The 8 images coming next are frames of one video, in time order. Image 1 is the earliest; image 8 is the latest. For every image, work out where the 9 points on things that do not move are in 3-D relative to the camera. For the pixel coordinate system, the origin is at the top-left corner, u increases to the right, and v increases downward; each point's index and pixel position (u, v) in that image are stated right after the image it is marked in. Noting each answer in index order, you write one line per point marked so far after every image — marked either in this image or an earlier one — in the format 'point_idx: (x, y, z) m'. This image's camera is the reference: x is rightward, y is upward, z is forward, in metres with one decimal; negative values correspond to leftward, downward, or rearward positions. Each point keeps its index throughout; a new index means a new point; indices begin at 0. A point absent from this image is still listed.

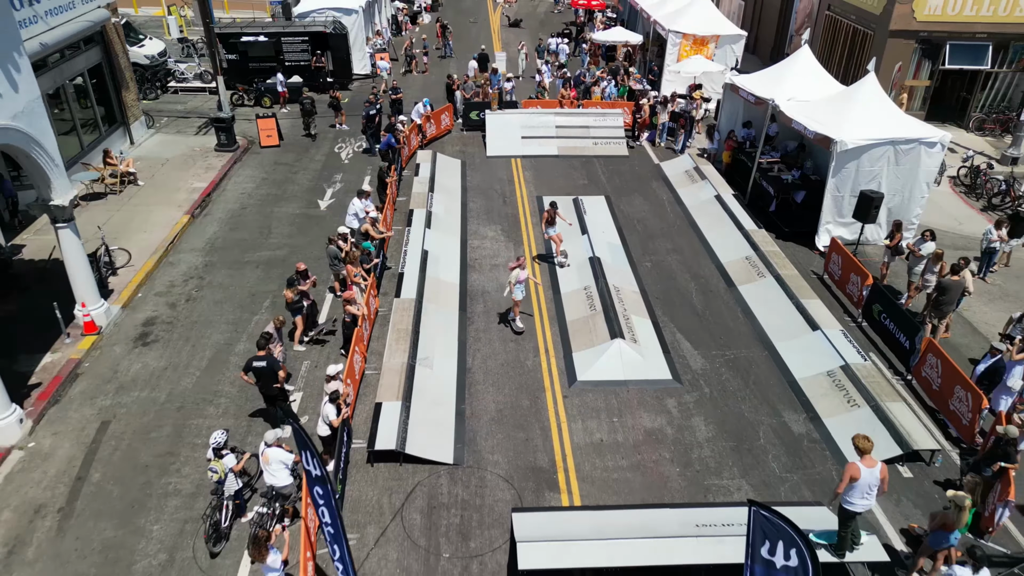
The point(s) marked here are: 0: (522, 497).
0: (+0.1, -2.8, +9.0) m
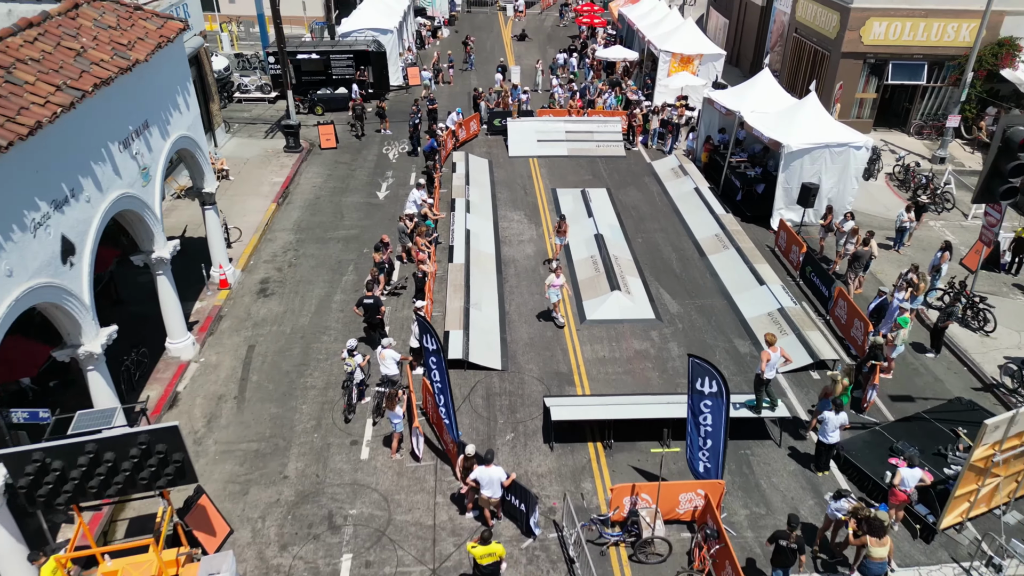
0: (+0.8, -2.0, +13.2) m
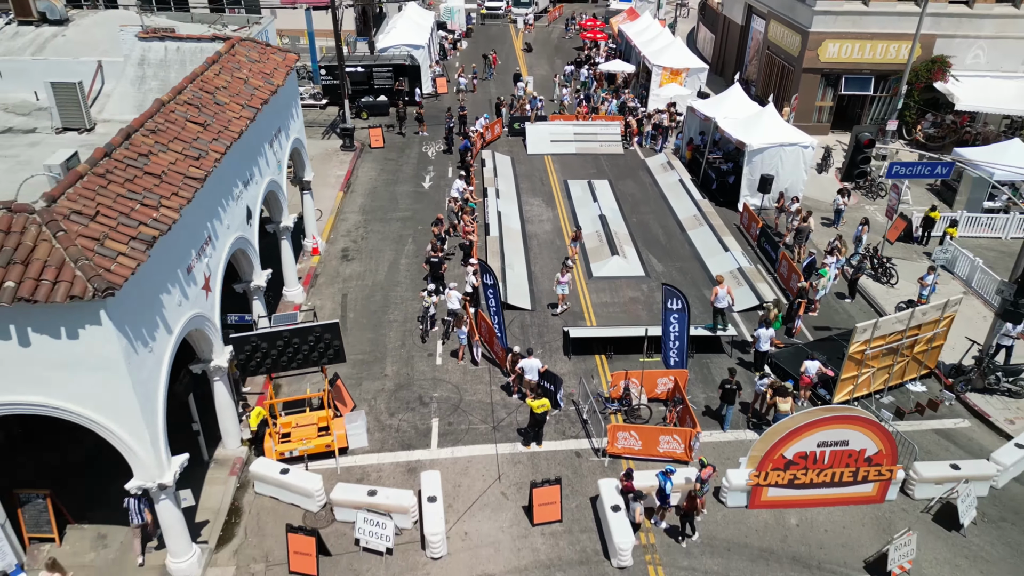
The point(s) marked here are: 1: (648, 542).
0: (+1.5, -0.9, +18.2) m
1: (+2.7, -4.8, +12.6) m
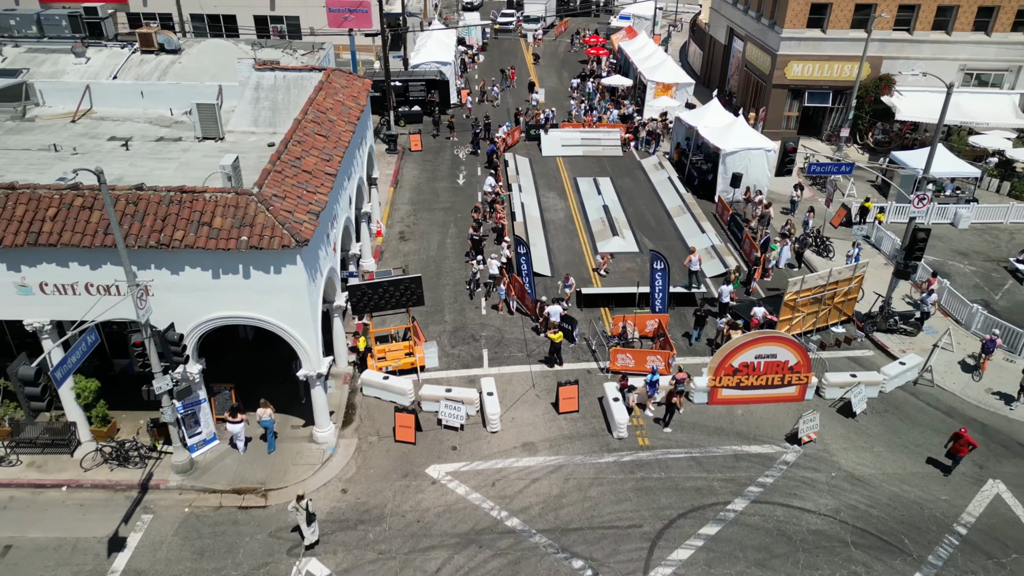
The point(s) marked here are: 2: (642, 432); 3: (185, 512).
0: (+2.5, +0.2, +23.9) m
1: (+3.6, -3.8, +18.3) m
2: (+3.6, -4.0, +18.1) m
3: (-7.8, -5.4, +15.8) m
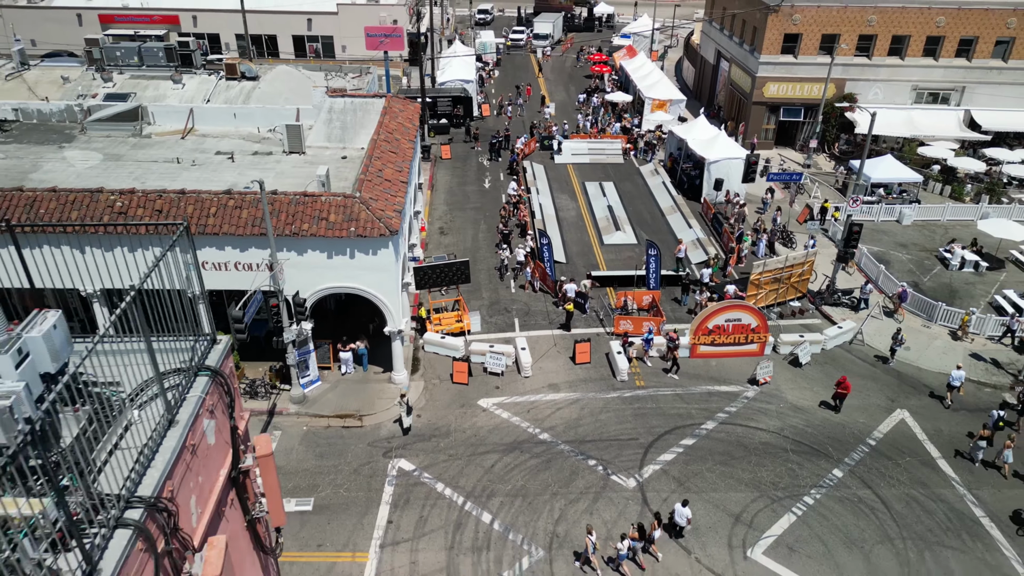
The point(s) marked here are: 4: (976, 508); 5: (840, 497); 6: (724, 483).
0: (+3.5, +0.9, +29.7) m
1: (+4.6, -3.1, +24.1) m
2: (+4.6, -3.2, +23.9) m
3: (-6.8, -4.6, +21.5) m
4: (+13.6, -6.4, +19.2) m
5: (+9.7, -6.2, +19.4) m
6: (+6.4, -5.9, +19.8) m
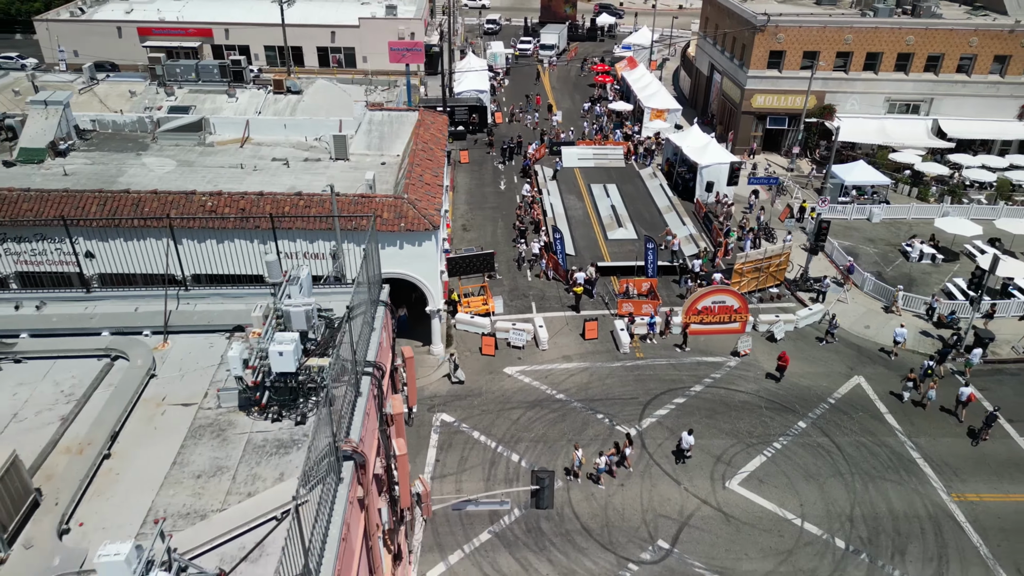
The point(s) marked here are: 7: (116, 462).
0: (+4.3, +1.5, +34.1) m
1: (+5.4, -2.5, +28.5) m
2: (+5.4, -2.7, +28.2) m
3: (-6.0, -4.1, +25.9) m
4: (+14.4, -5.8, +23.5) m
5: (+10.5, -5.6, +23.7) m
6: (+7.3, -5.3, +24.2) m
7: (-5.0, -2.2, +8.5) m
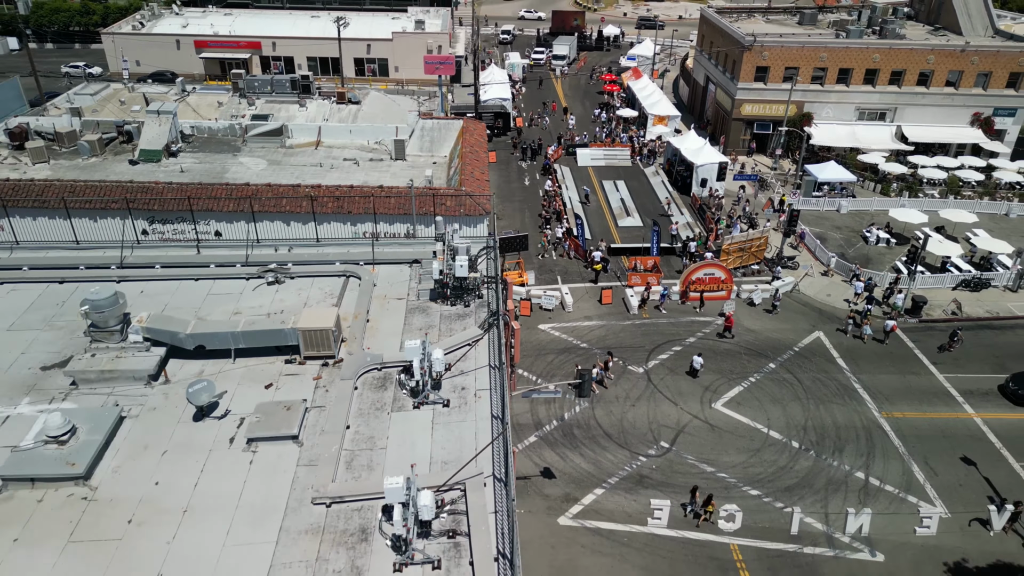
0: (+6.1, +2.9, +41.3) m
1: (+7.2, -1.1, +35.7) m
2: (+7.2, -1.3, +35.4) m
3: (-4.2, -2.7, +33.1) m
4: (+16.2, -4.5, +30.8) m
5: (+12.3, -4.2, +31.0) m
6: (+9.0, -3.9, +31.4) m
7: (-3.3, -0.9, +15.7) m
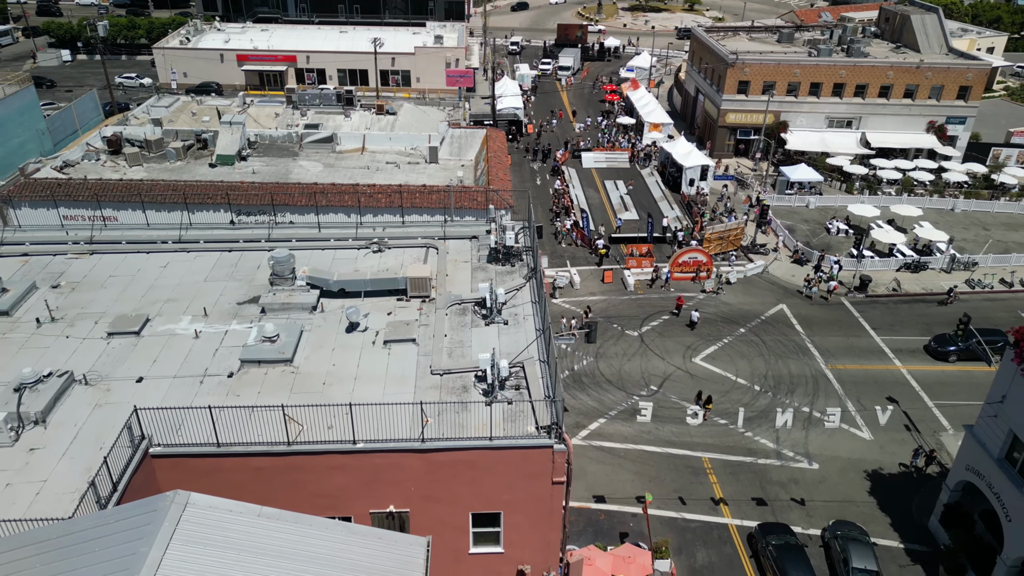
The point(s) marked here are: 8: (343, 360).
0: (+7.2, +4.1, +48.7) m
1: (+8.3, +0.1, +43.1) m
2: (+8.3, -0.1, +42.9) m
3: (-3.1, -1.5, +40.6) m
4: (+17.3, -3.2, +38.2) m
5: (+13.4, -3.0, +38.4) m
6: (+10.1, -2.7, +38.8) m
7: (-2.2, +0.4, +23.2) m
8: (-5.0, -2.2, +19.4) m
